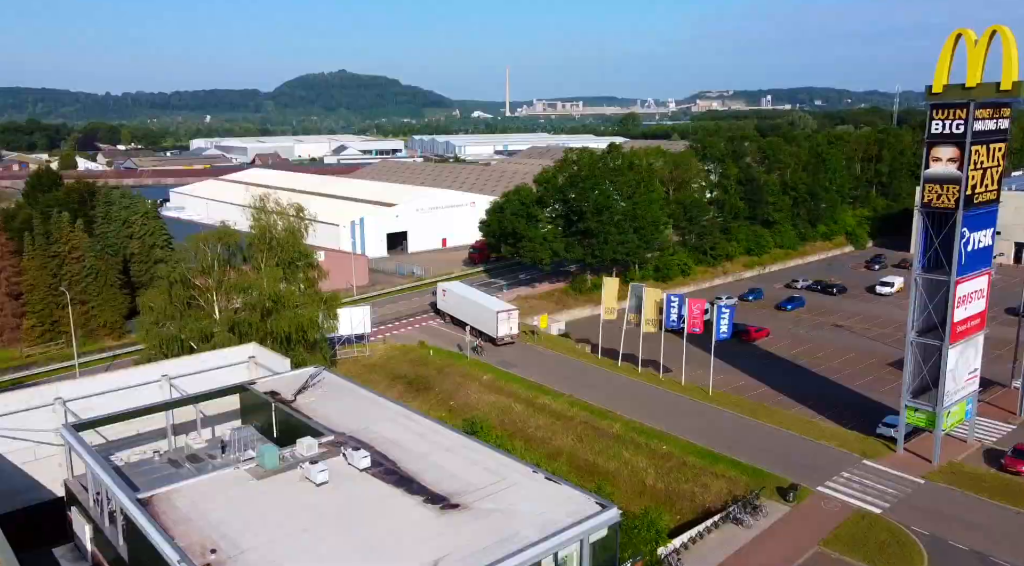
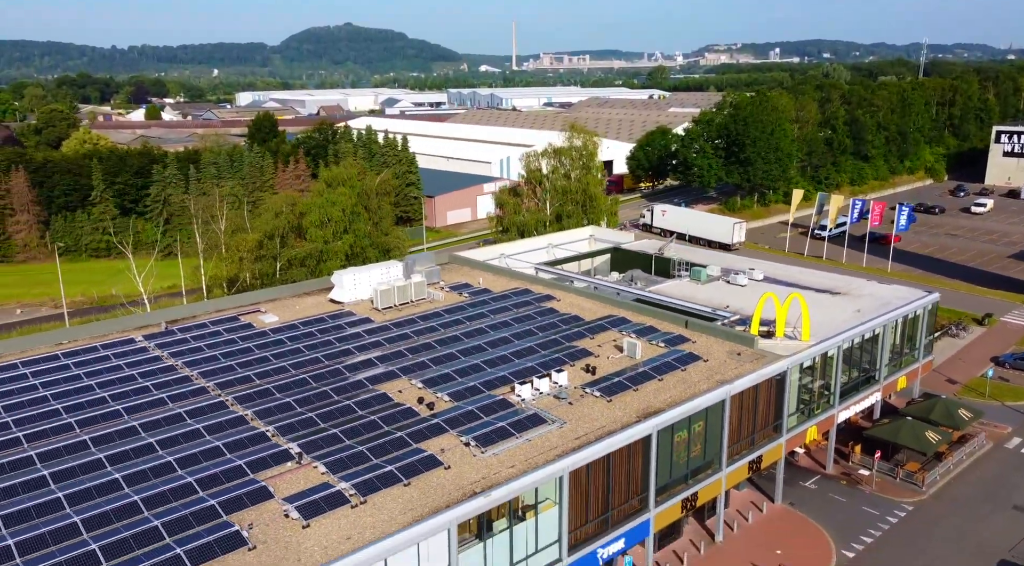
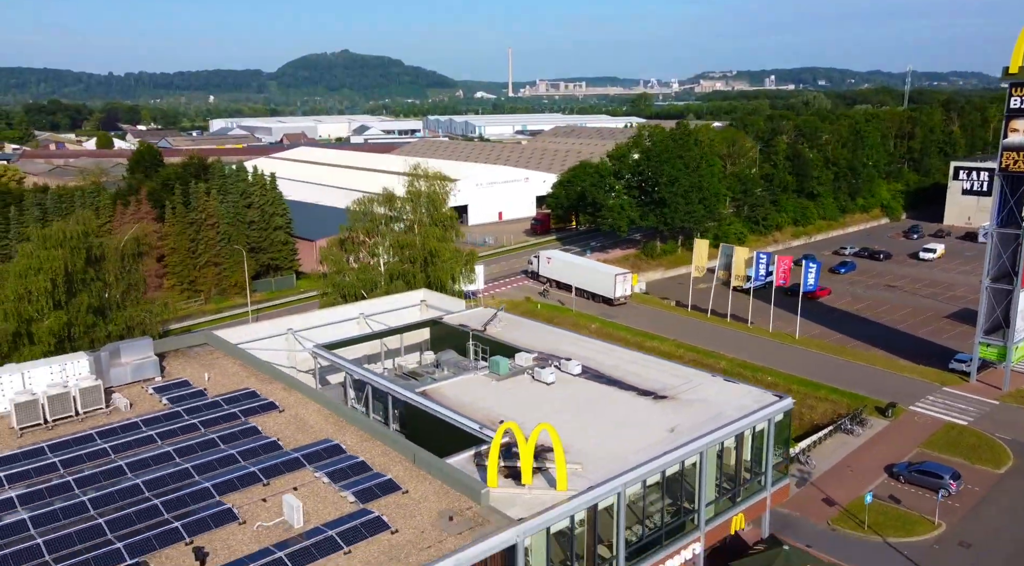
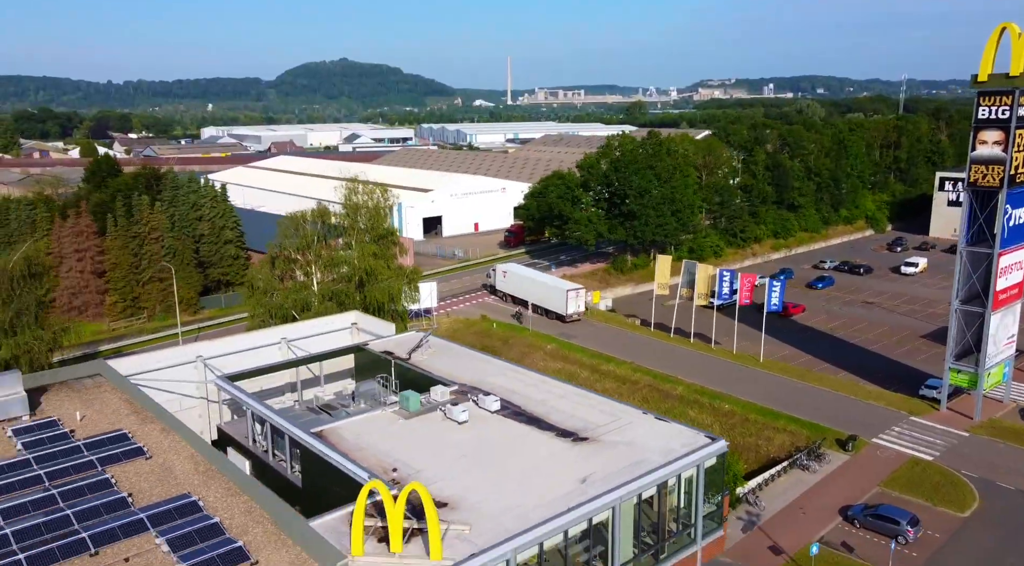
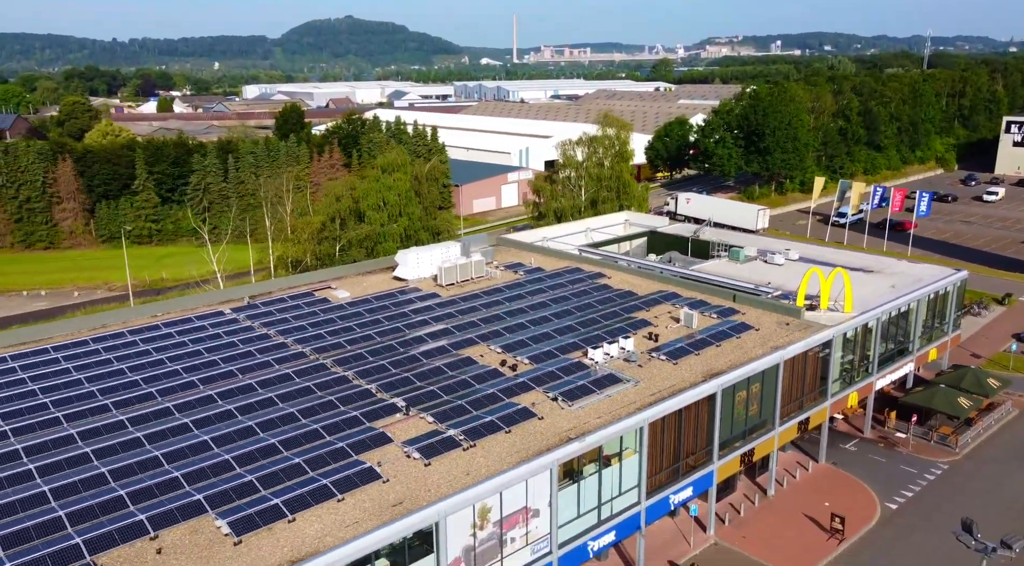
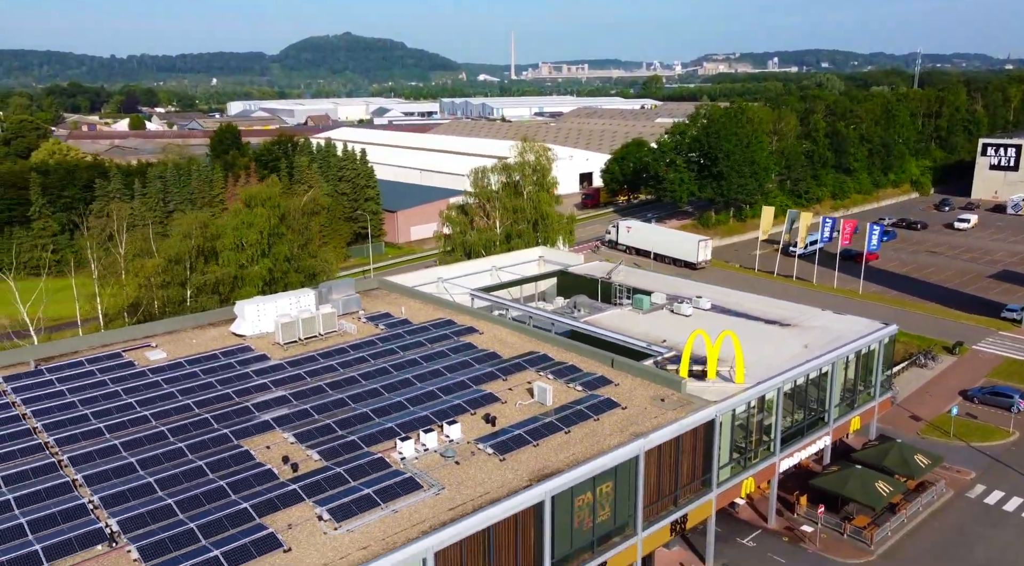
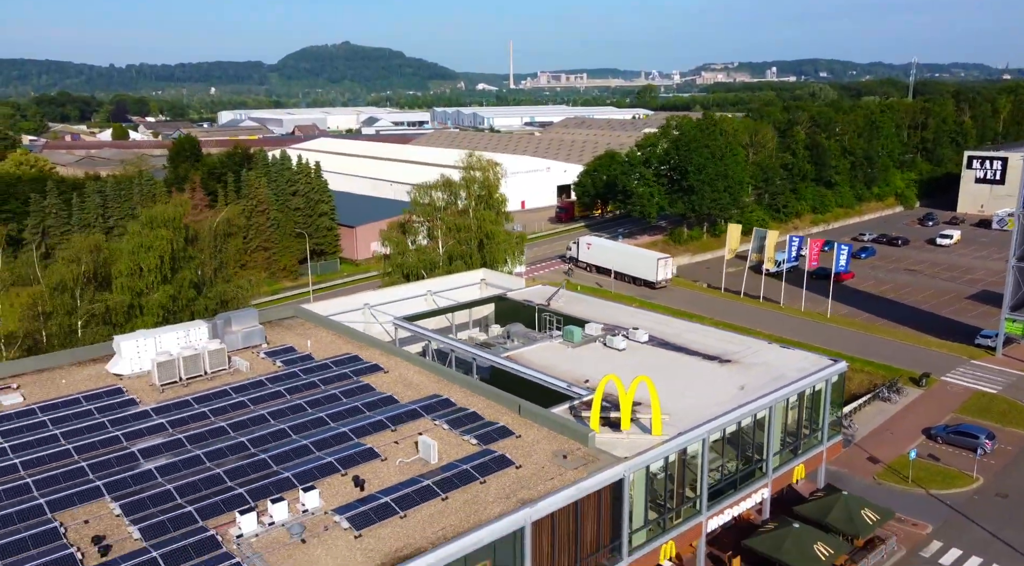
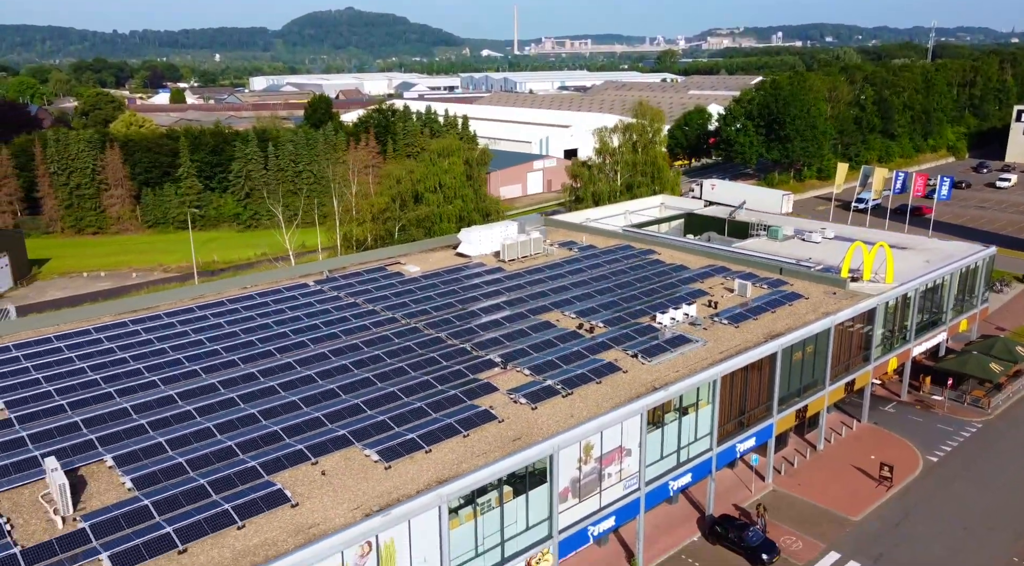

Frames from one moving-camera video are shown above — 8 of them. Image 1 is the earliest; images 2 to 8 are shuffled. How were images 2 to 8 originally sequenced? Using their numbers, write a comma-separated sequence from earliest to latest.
4, 3, 7, 6, 2, 5, 8
